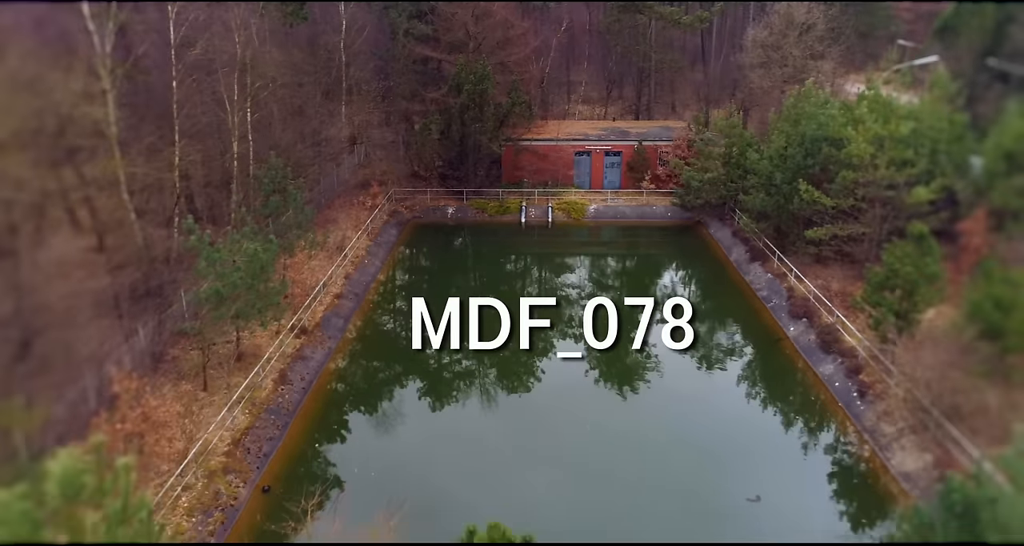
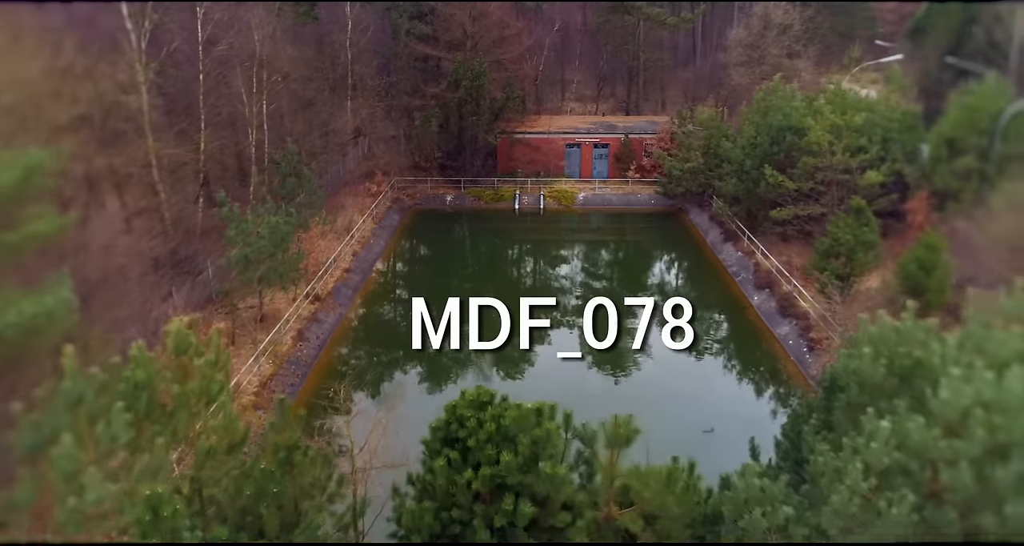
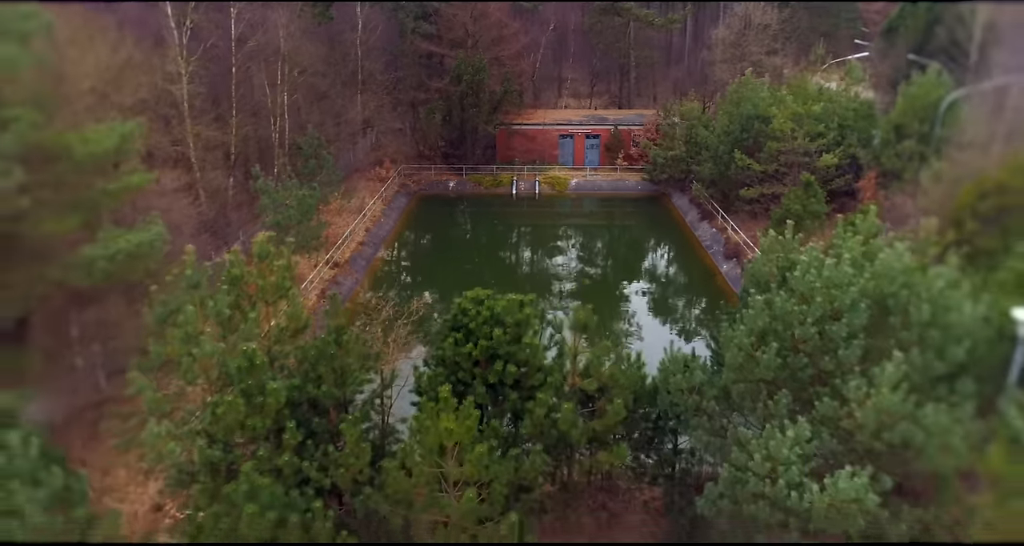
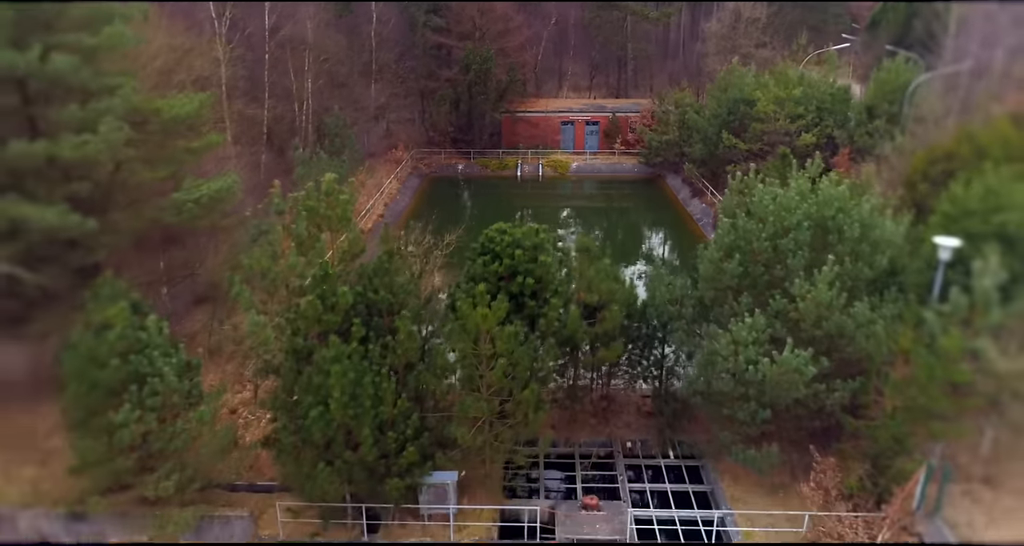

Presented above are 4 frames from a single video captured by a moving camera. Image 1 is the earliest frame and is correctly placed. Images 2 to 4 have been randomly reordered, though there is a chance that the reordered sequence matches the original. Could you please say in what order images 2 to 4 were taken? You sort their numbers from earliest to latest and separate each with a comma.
2, 3, 4
